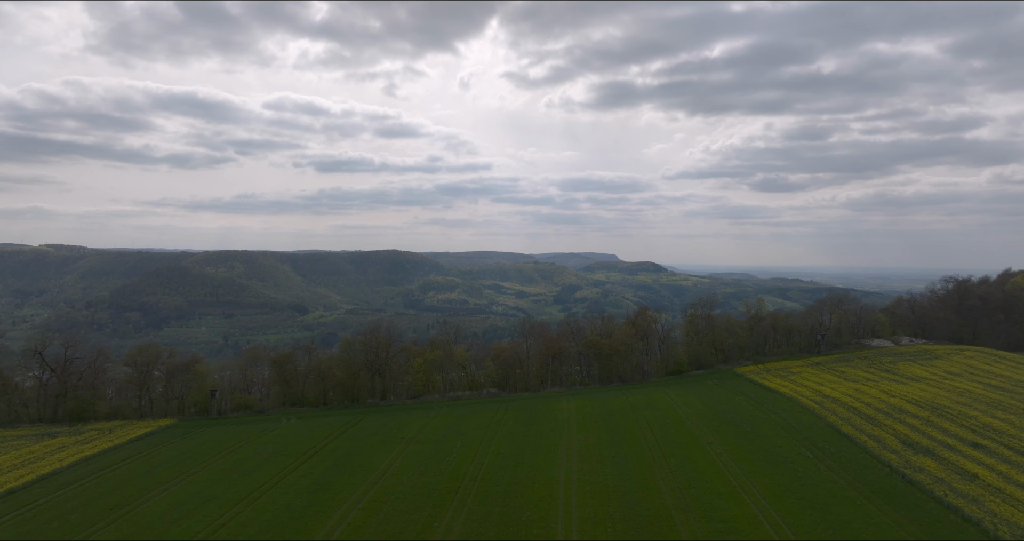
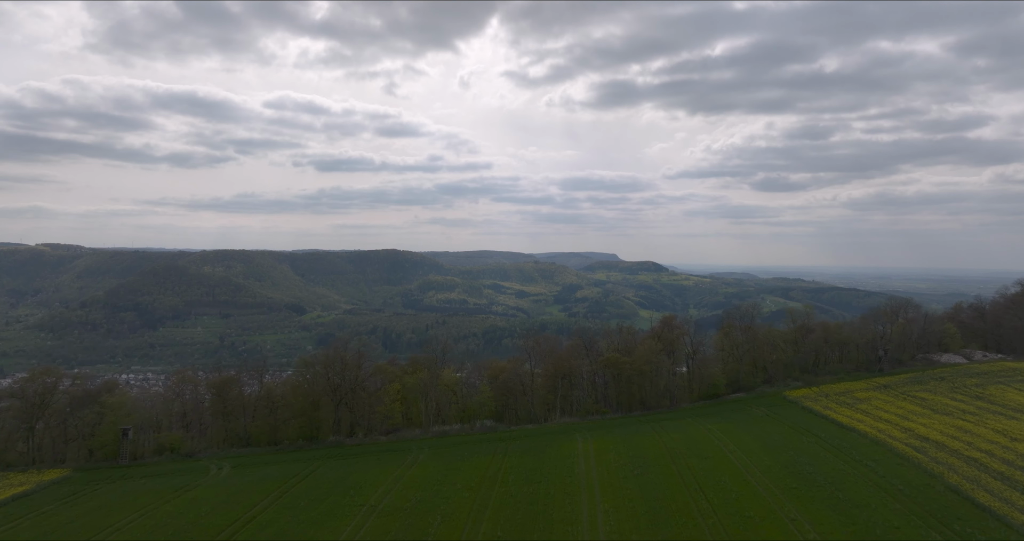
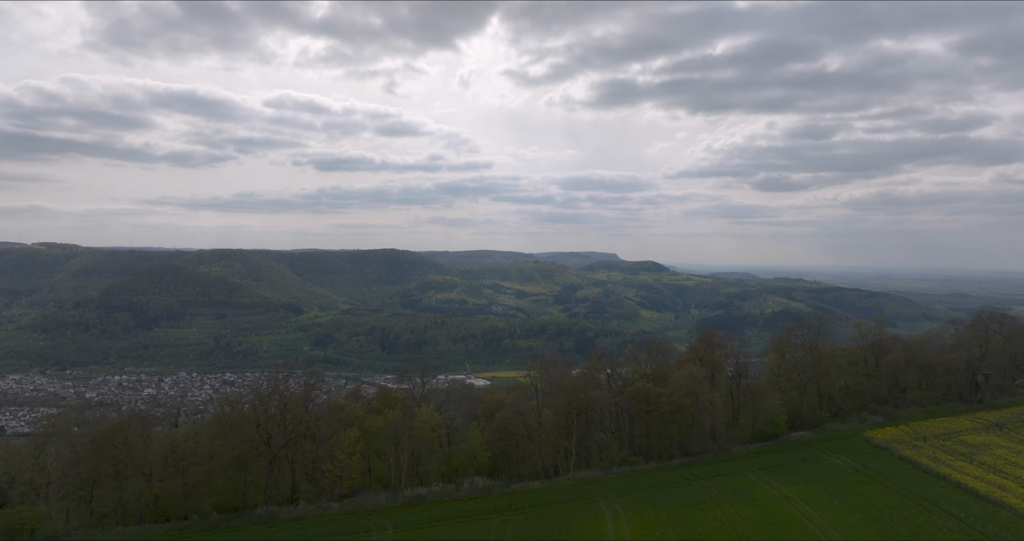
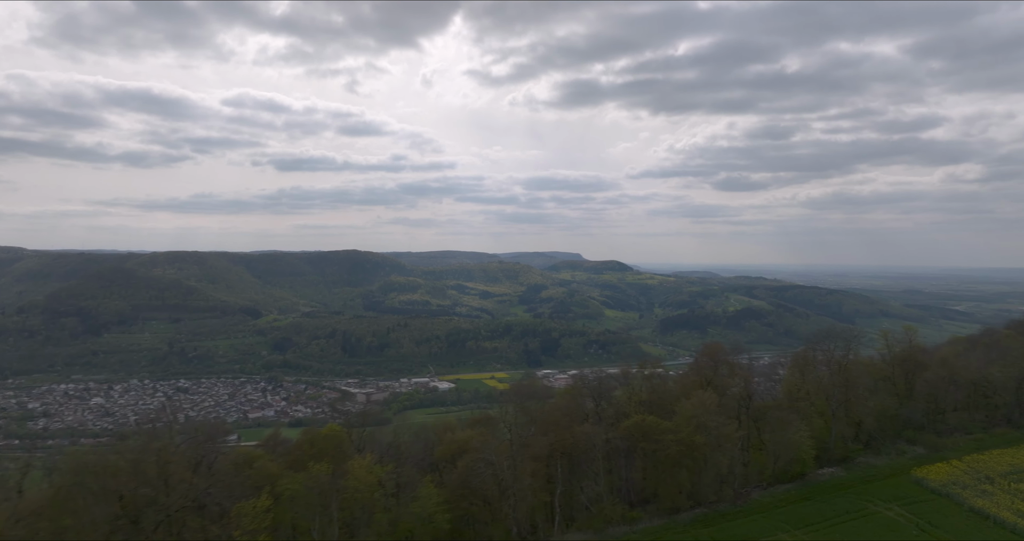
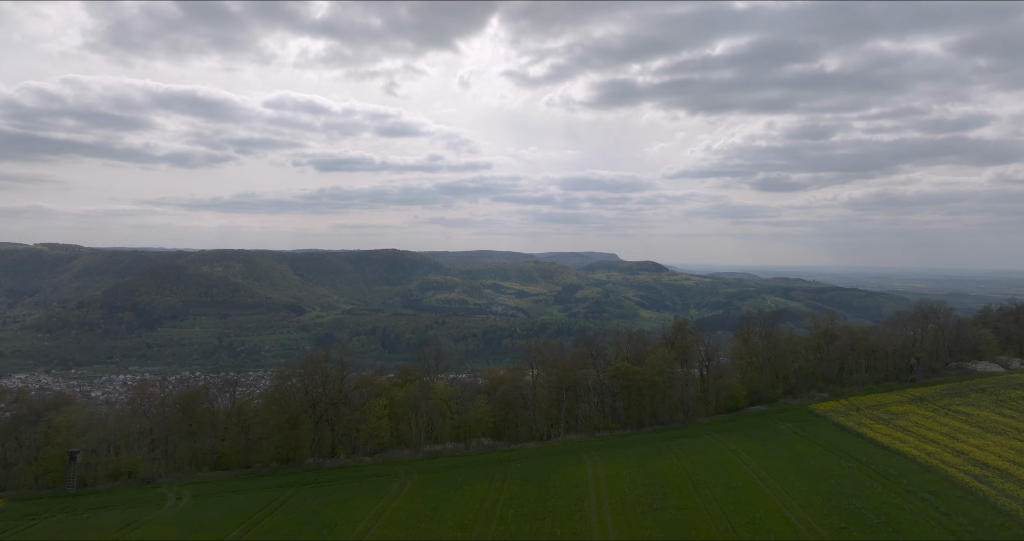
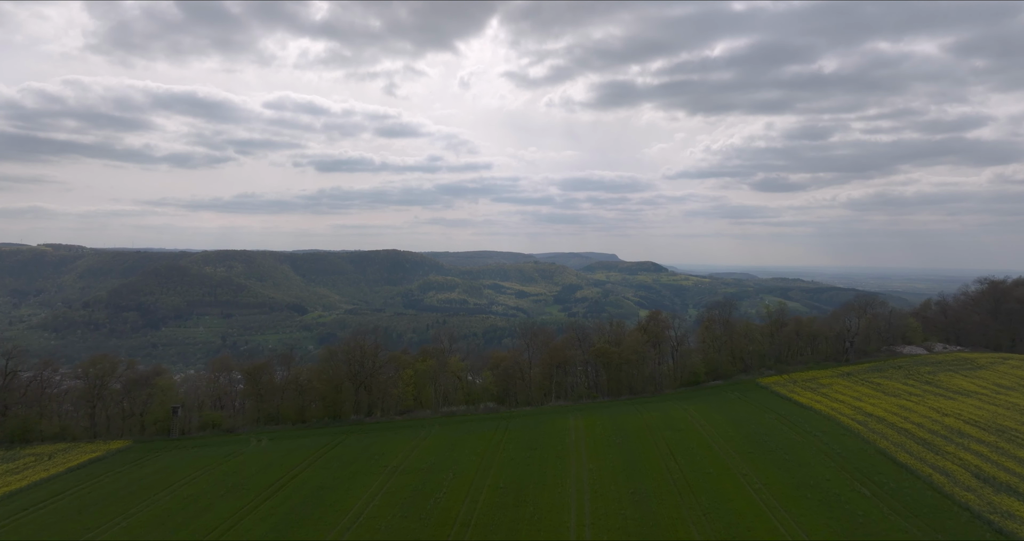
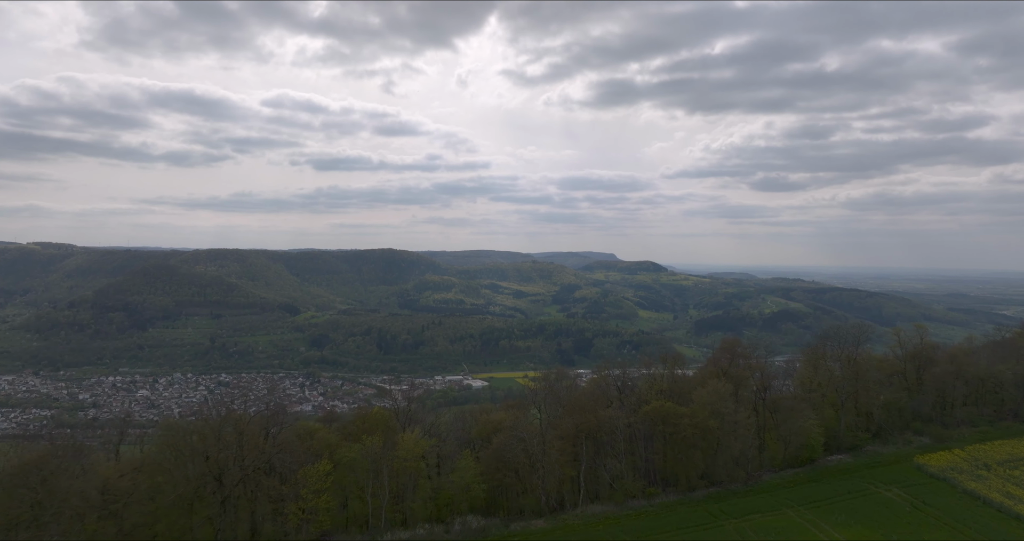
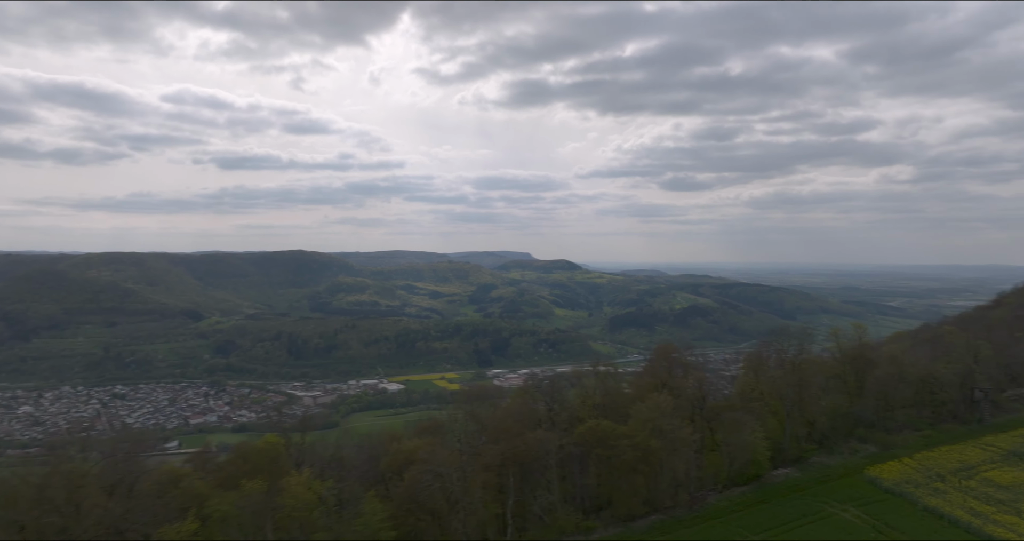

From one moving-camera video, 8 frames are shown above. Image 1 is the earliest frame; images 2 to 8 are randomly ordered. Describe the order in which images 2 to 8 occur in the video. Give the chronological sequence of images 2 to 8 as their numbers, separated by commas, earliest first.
6, 2, 5, 3, 7, 4, 8
